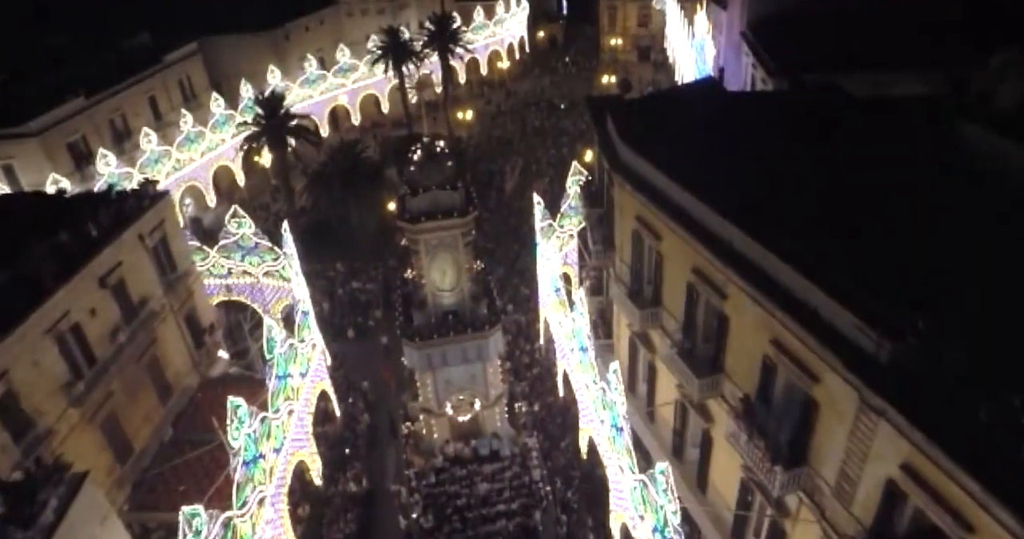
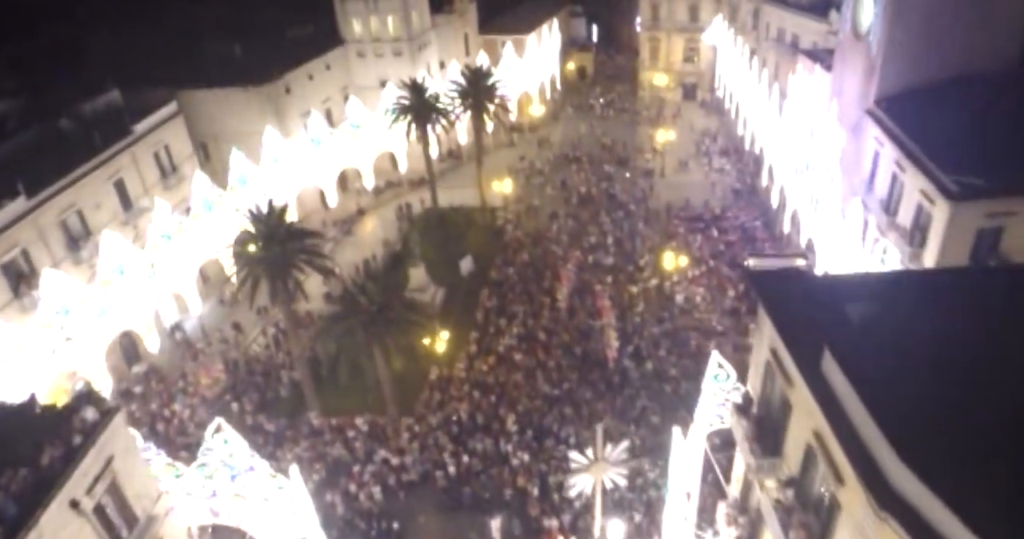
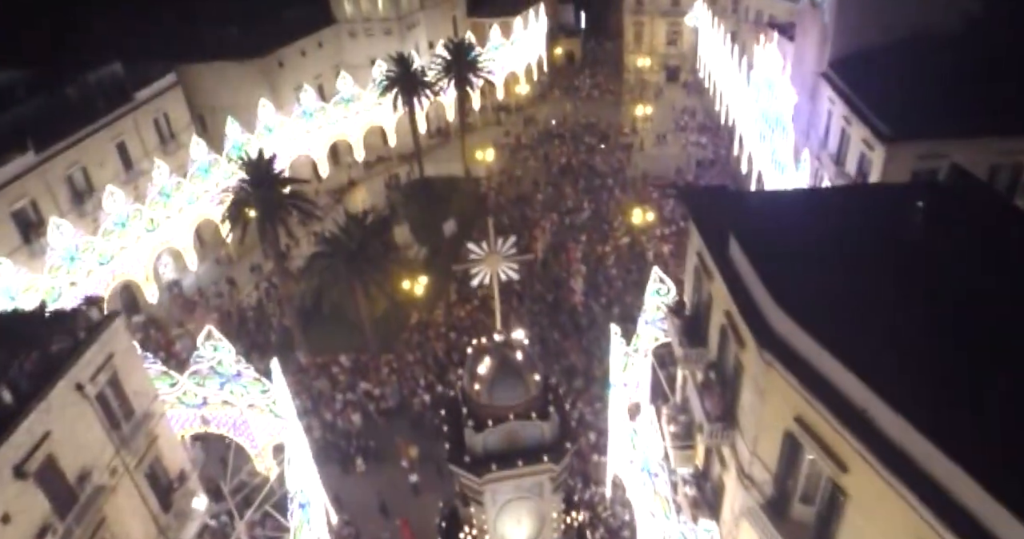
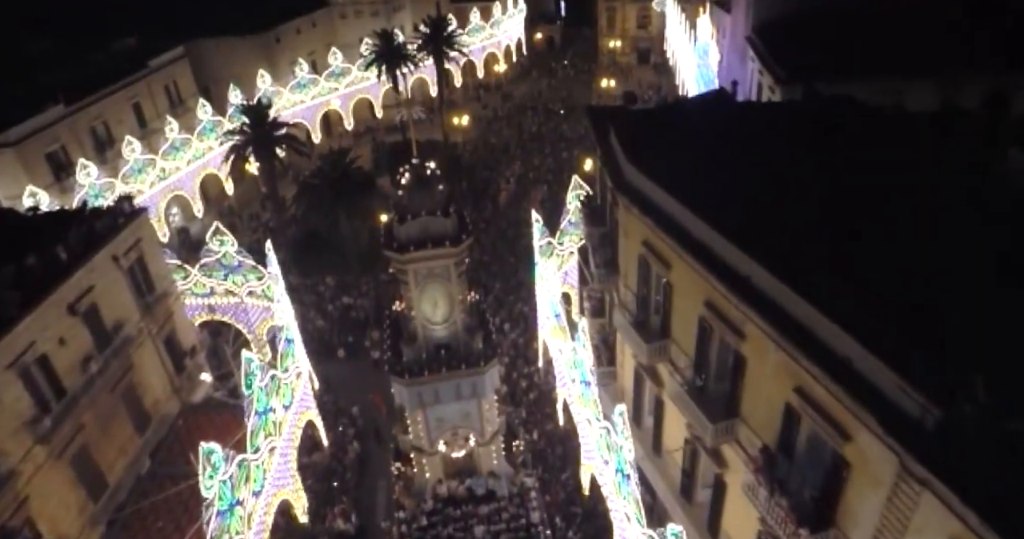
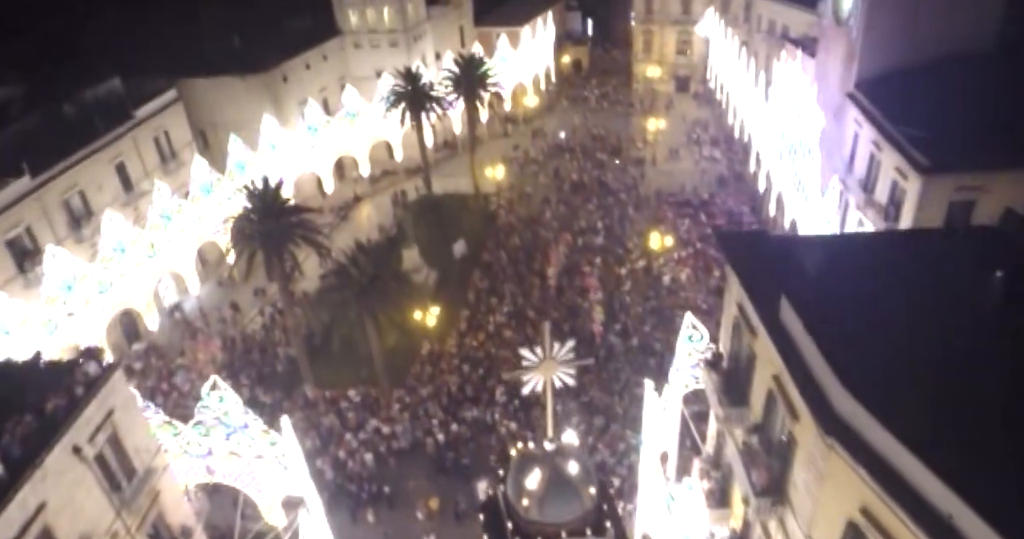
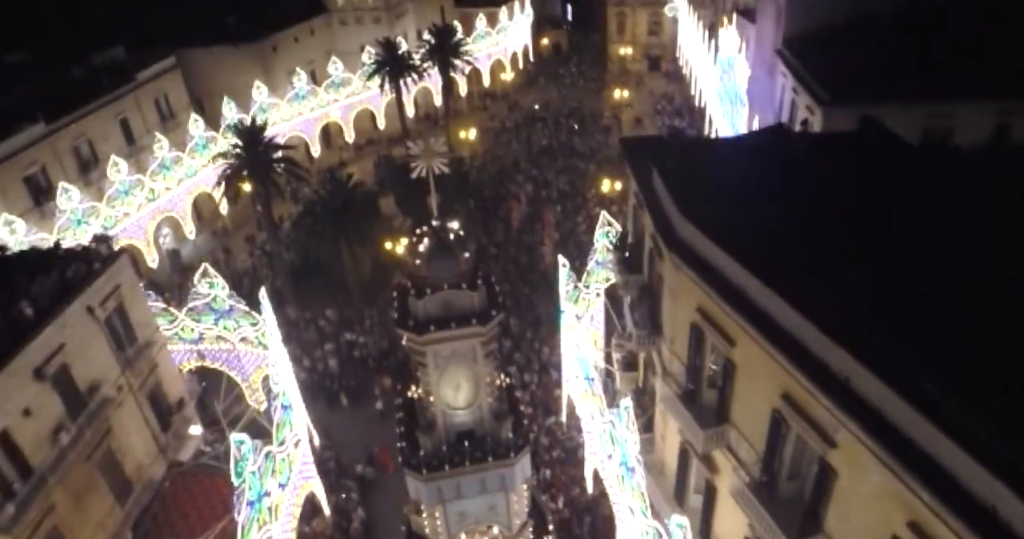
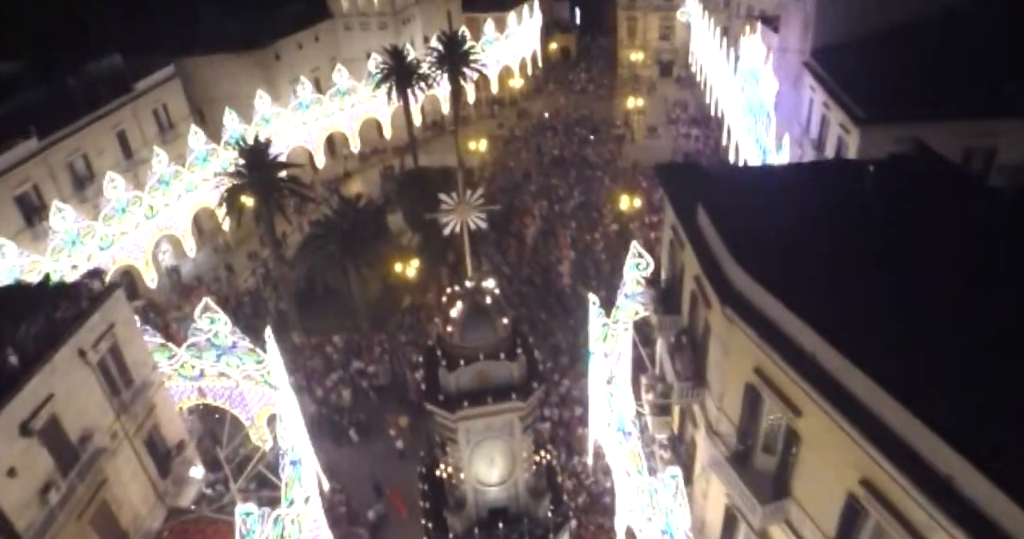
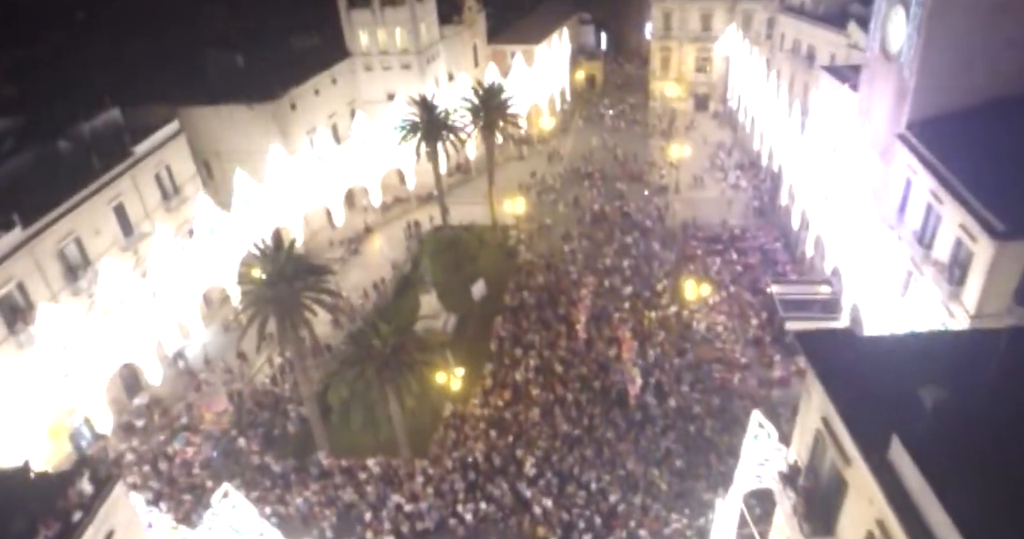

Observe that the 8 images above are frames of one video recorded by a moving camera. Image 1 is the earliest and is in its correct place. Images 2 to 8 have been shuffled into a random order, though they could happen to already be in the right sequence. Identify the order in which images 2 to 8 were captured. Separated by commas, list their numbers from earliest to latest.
4, 6, 7, 3, 5, 2, 8
